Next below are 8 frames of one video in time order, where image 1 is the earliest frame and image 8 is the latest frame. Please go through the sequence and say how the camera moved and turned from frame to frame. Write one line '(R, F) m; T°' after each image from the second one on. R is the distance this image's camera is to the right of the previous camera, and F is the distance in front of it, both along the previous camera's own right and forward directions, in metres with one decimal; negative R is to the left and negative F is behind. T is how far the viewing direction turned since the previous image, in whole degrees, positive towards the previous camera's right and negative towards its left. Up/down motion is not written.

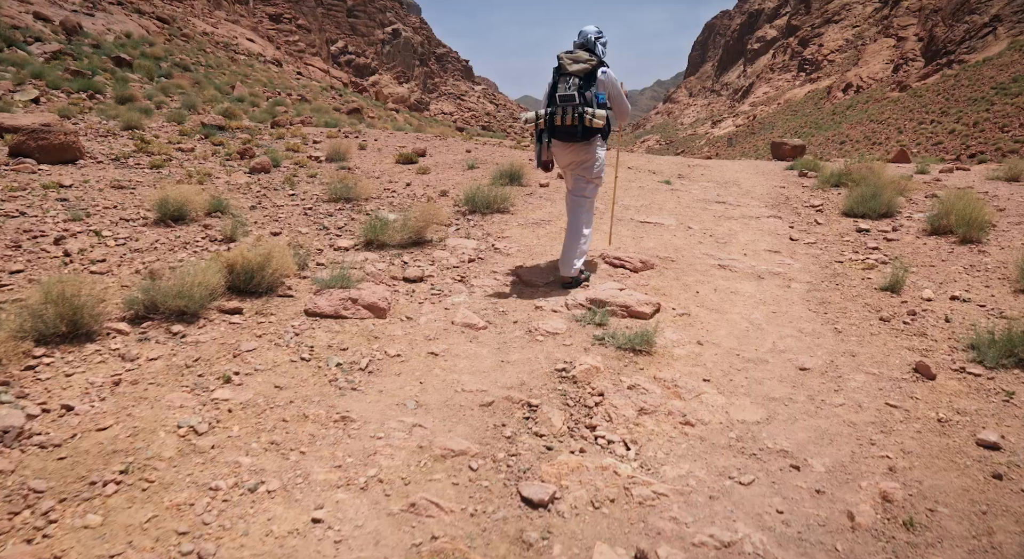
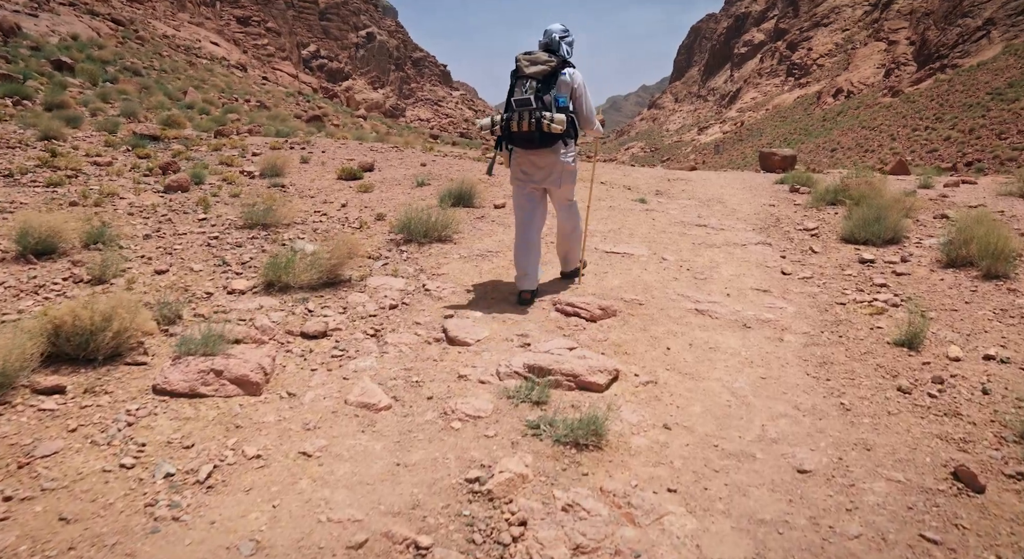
(+0.5, +1.2) m; +1°
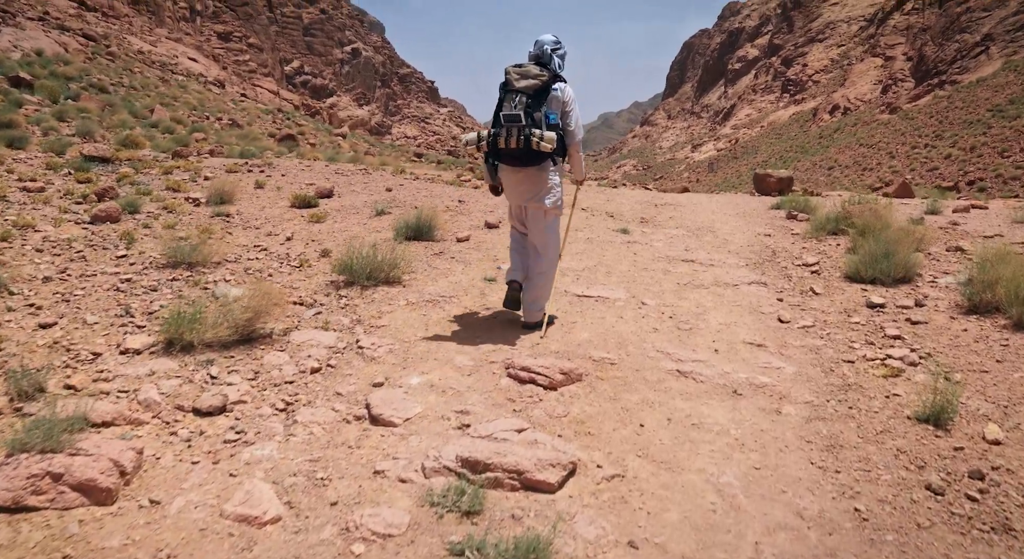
(+0.4, +0.8) m; 0°
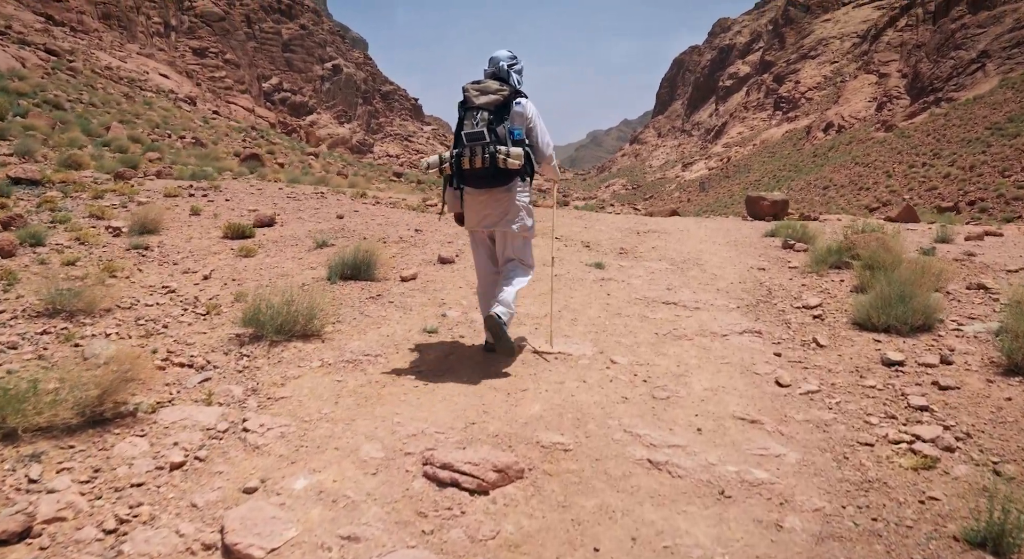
(+0.4, +1.0) m; 0°
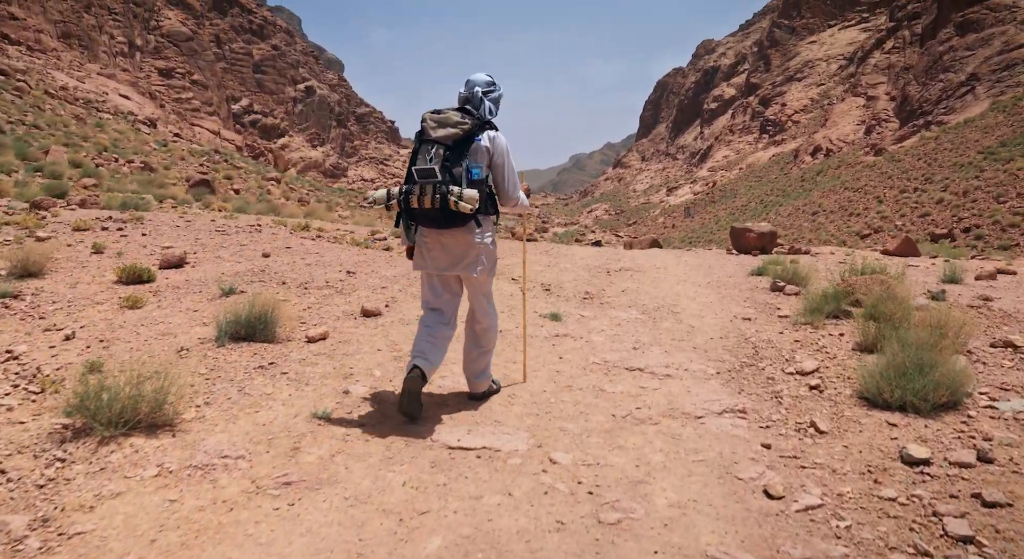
(+0.5, +1.1) m; +1°
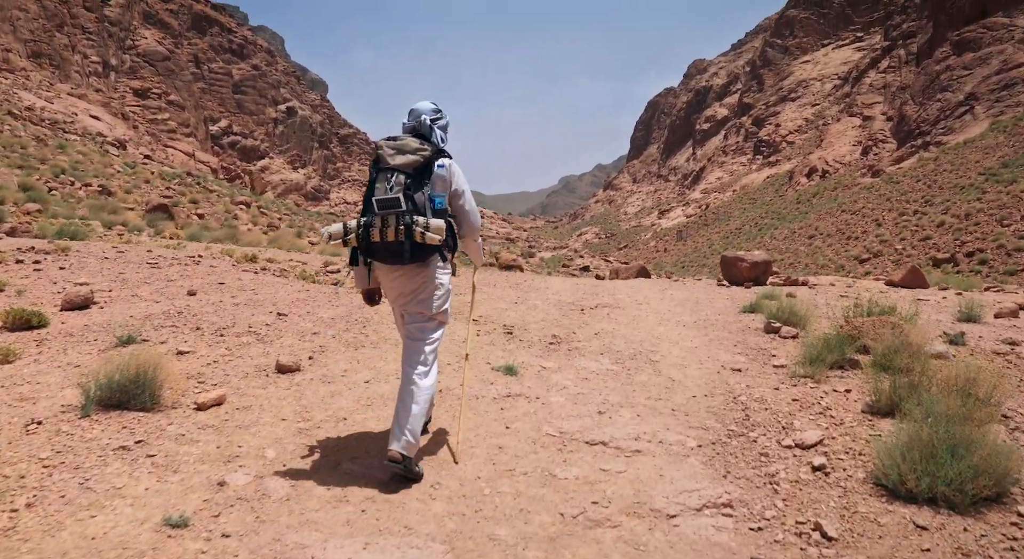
(+0.4, +0.9) m; 0°
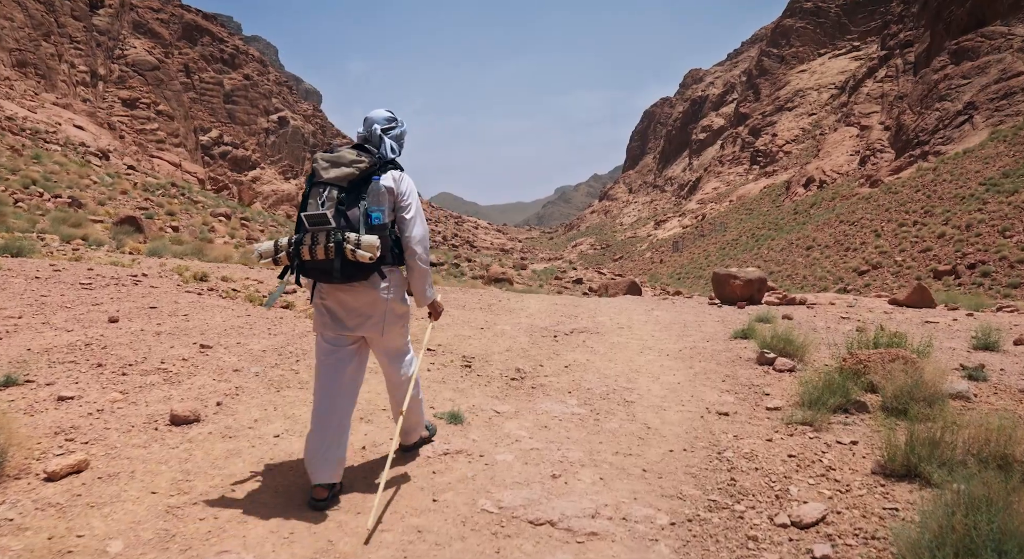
(+0.4, +0.8) m; 0°
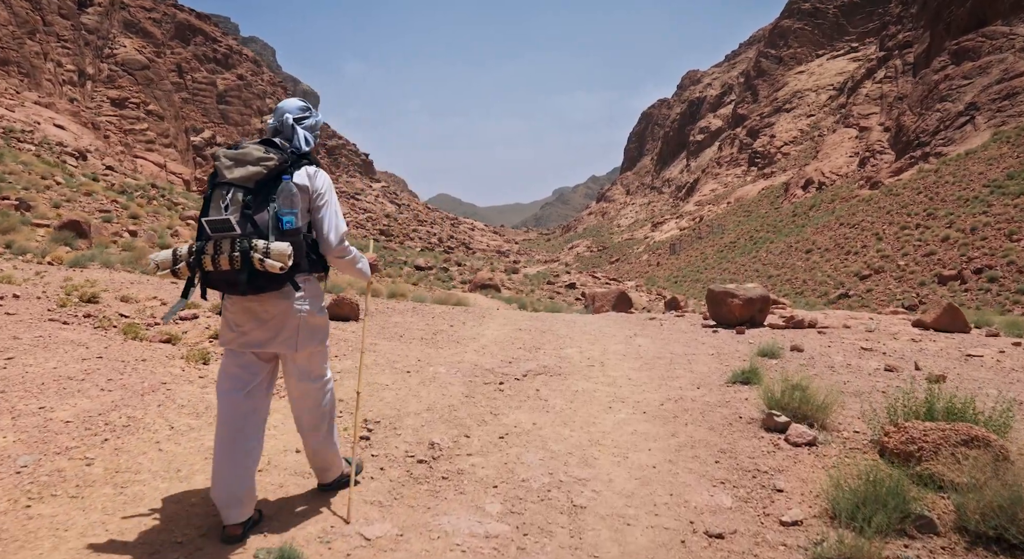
(+0.6, +1.6) m; 0°
